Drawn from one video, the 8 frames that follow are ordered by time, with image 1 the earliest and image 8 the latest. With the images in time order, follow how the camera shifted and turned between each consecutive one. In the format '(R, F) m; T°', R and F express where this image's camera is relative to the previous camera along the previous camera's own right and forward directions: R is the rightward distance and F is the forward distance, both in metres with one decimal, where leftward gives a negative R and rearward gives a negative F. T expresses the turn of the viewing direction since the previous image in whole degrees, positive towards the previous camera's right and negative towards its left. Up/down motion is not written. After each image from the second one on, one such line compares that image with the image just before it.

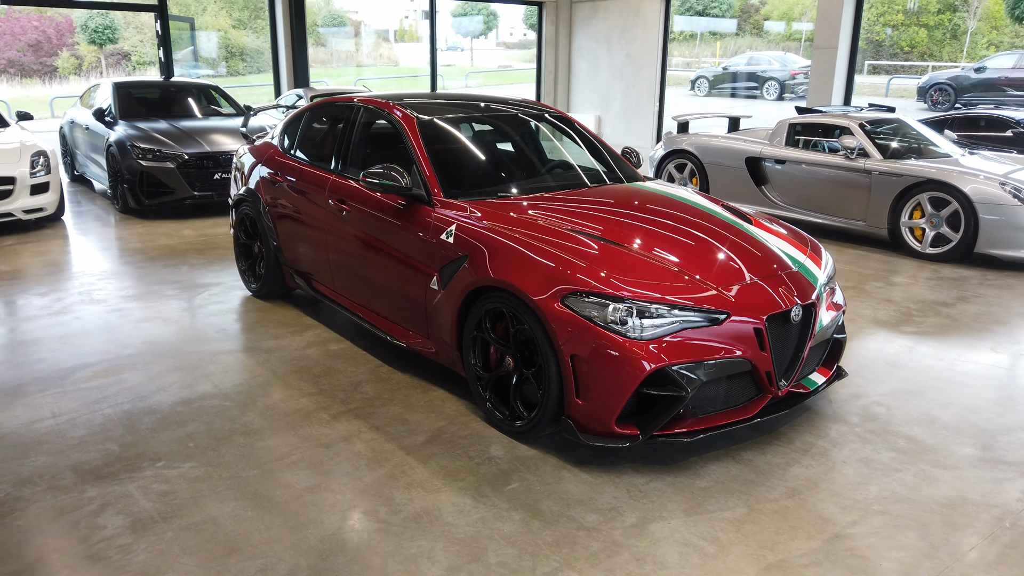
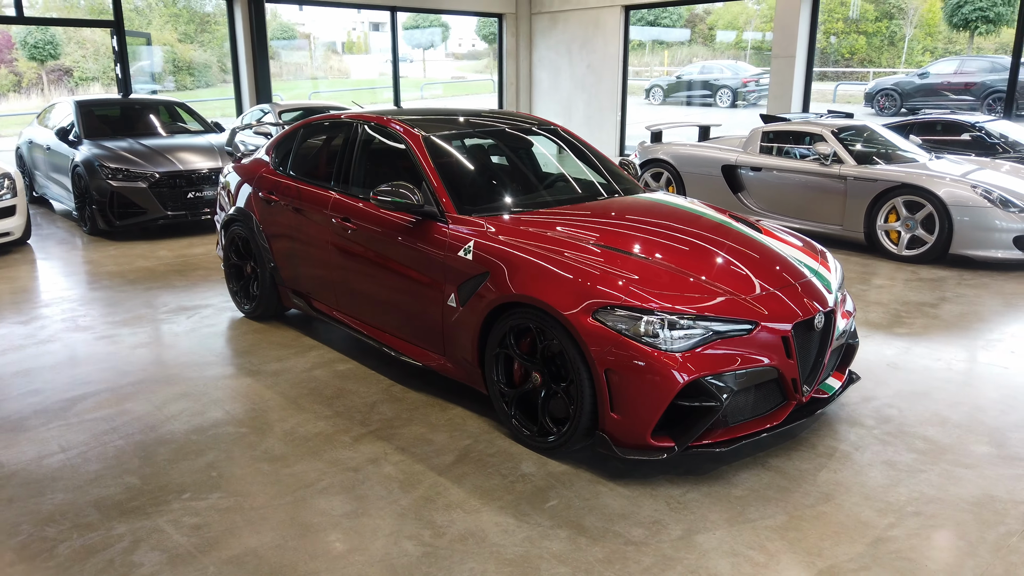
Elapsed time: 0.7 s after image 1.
(-0.3, 0.0) m; +3°
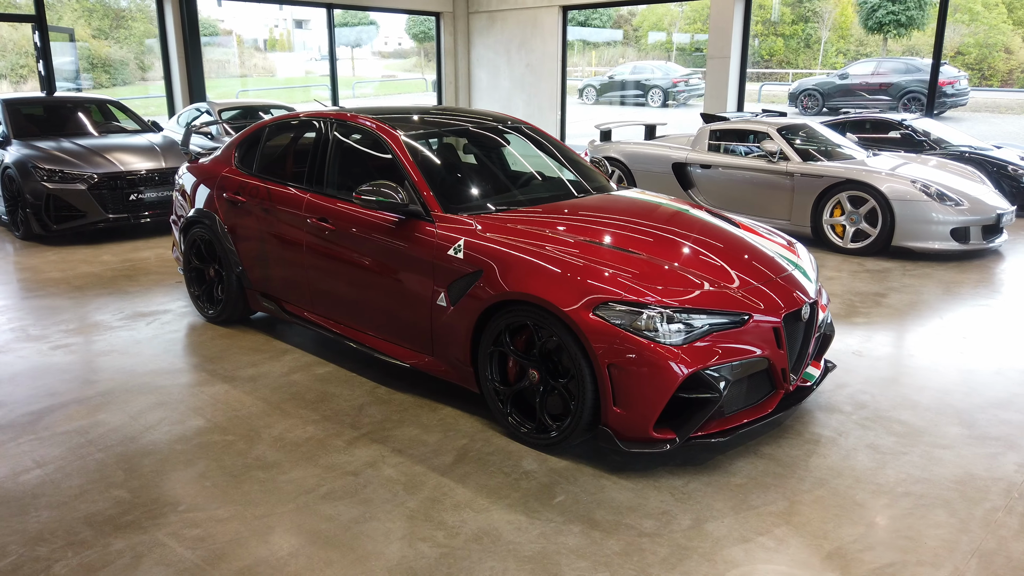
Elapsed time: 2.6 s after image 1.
(-0.3, 0.0) m; +5°
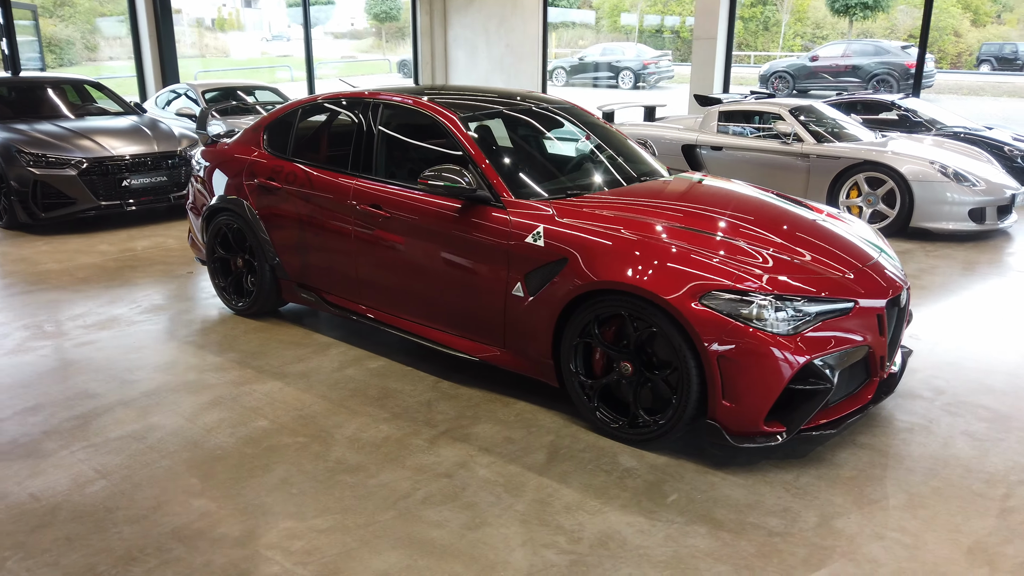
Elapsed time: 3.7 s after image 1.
(-0.5, +0.2) m; +3°
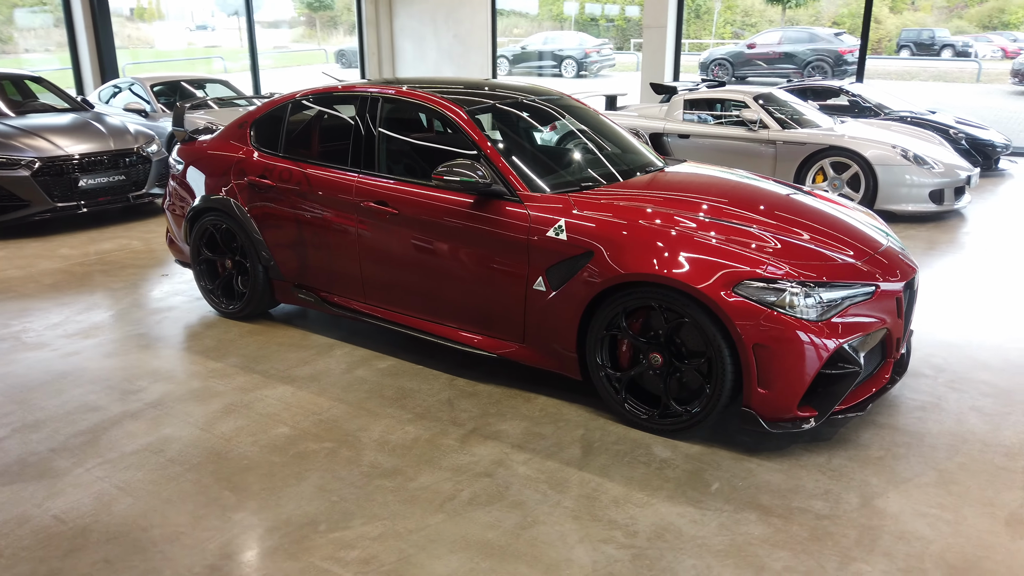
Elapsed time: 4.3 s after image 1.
(-0.3, 0.0) m; +4°
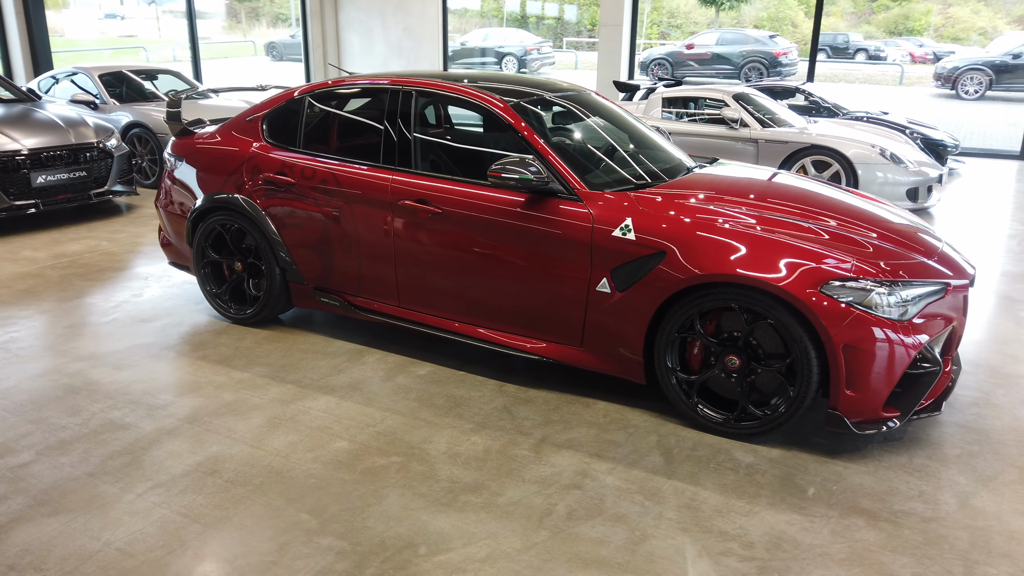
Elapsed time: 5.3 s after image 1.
(-0.5, +0.2) m; +5°
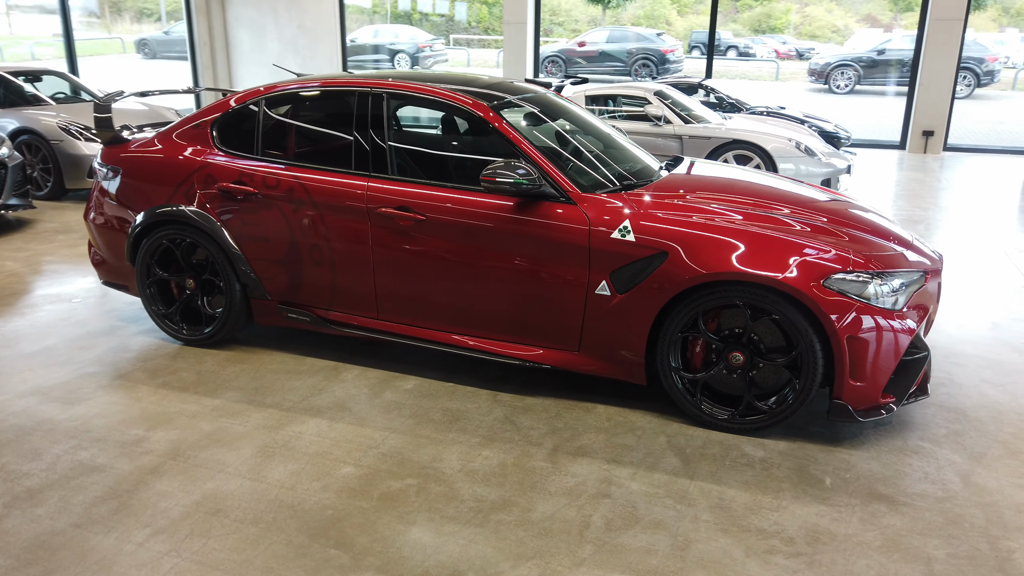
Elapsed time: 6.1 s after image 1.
(-0.4, +0.1) m; +8°
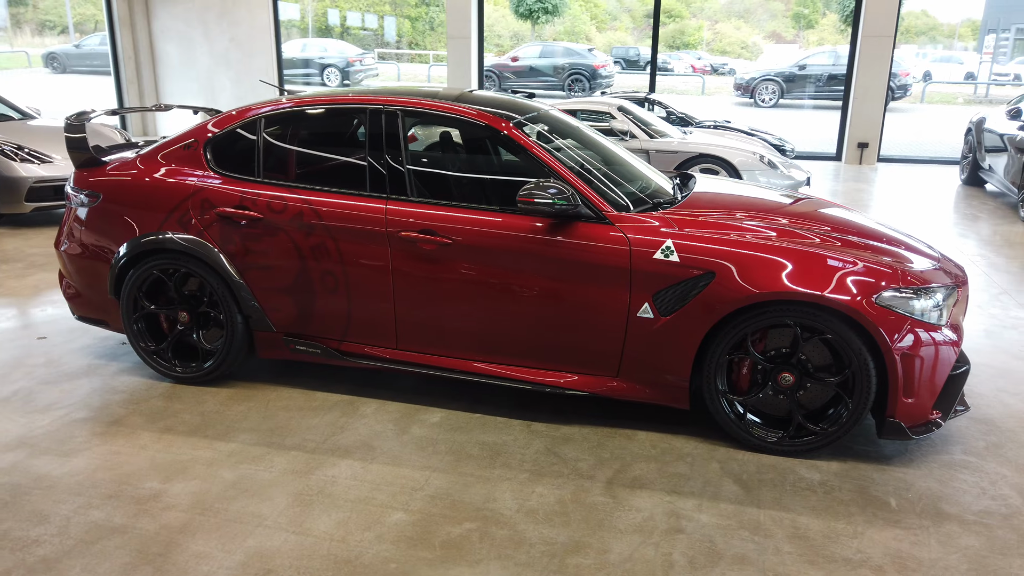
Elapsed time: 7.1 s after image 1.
(-0.4, +0.2) m; +5°
